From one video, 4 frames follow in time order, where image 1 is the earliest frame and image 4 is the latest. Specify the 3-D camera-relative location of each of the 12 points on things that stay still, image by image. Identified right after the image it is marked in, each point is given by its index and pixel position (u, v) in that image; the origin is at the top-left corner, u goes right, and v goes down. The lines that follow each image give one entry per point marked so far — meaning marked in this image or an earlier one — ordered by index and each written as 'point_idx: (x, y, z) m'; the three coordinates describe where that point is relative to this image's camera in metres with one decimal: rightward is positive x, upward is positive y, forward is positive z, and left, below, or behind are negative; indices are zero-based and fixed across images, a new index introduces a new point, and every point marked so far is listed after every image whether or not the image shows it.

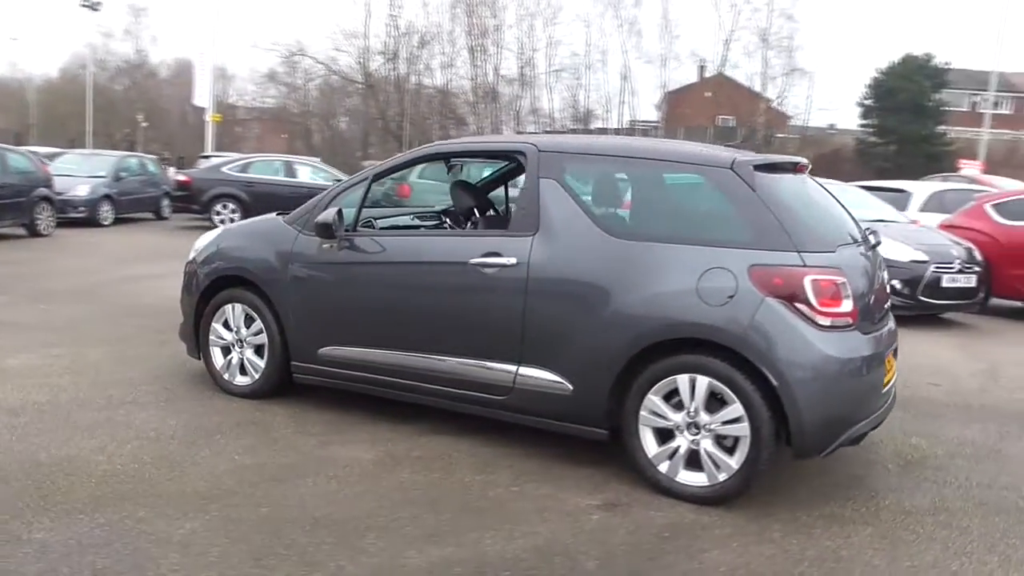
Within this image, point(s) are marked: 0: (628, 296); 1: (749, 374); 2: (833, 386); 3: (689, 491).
0: (+0.6, 0.0, +4.3) m
1: (+1.2, -0.4, +4.1) m
2: (+1.5, -0.5, +4.0) m
3: (+0.9, -1.0, +4.2) m
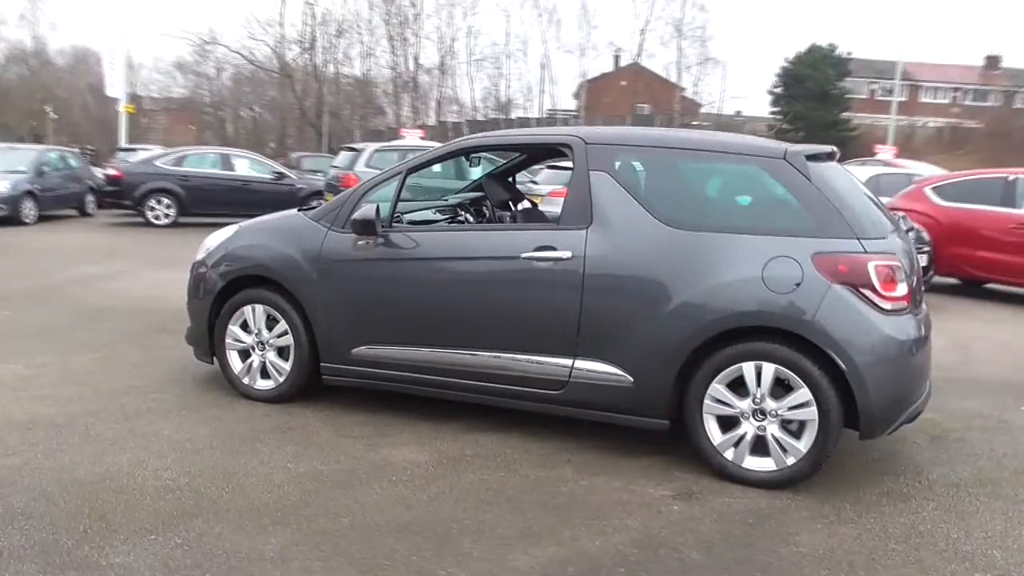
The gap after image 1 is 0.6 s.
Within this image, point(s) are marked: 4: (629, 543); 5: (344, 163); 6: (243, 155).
0: (+0.9, 0.0, +4.3) m
1: (+1.5, -0.4, +4.2) m
2: (+1.9, -0.4, +4.1) m
3: (+1.3, -1.0, +4.3) m
4: (+0.5, -1.1, +3.6) m
5: (-3.6, +2.6, +17.3) m
6: (-6.4, +3.1, +19.5) m
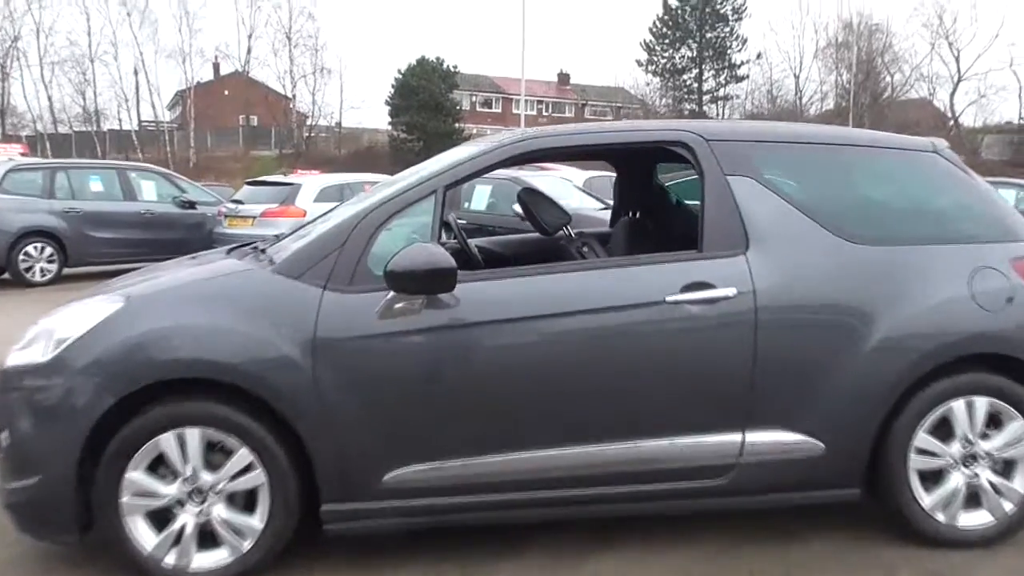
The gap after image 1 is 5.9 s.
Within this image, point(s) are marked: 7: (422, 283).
0: (+1.5, -0.1, +3.4) m
1: (+2.2, -0.4, +3.5) m
2: (+2.5, -0.4, +3.7) m
3: (+2.0, -1.1, +3.5) m
4: (+1.6, -1.3, +2.6) m
5: (-8.6, +1.6, +12.9) m
6: (-12.1, +1.7, +13.6) m
7: (-0.3, 0.0, +3.2) m
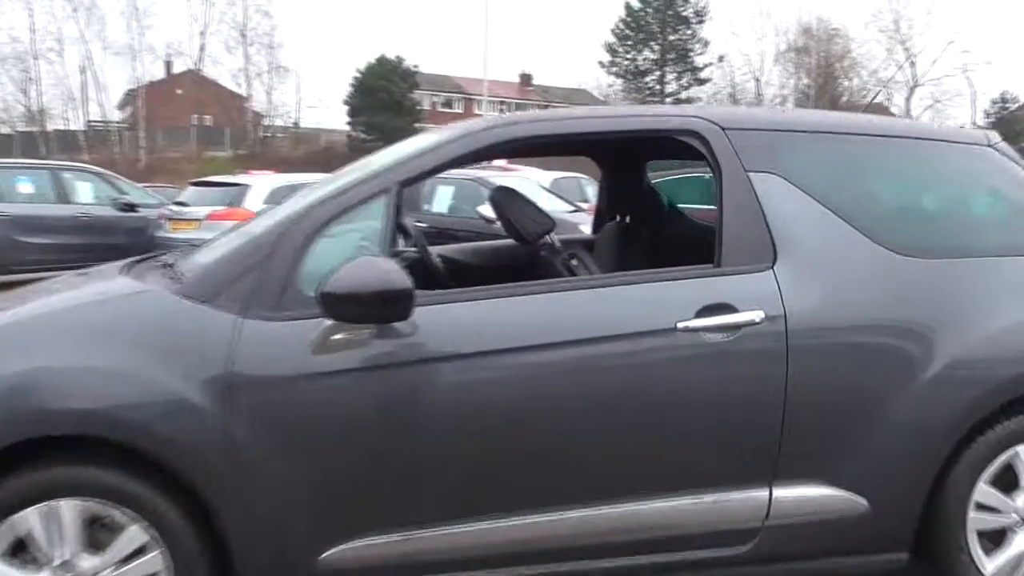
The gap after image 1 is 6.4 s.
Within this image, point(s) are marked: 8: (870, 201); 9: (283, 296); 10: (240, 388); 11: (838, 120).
0: (+1.5, -0.2, +2.8) m
1: (+2.1, -0.5, +2.9) m
2: (+2.4, -0.5, +3.1) m
3: (+1.9, -1.1, +2.9) m
4: (+1.6, -1.3, +2.0) m
5: (-9.1, +1.4, +11.8) m
6: (-12.7, +1.6, +12.3) m
7: (-0.4, -0.1, +2.5) m
8: (+1.3, +0.3, +2.9) m
9: (-0.7, 0.0, +2.6) m
10: (-0.8, -0.3, +2.5) m
11: (+1.2, +0.6, +3.0) m
